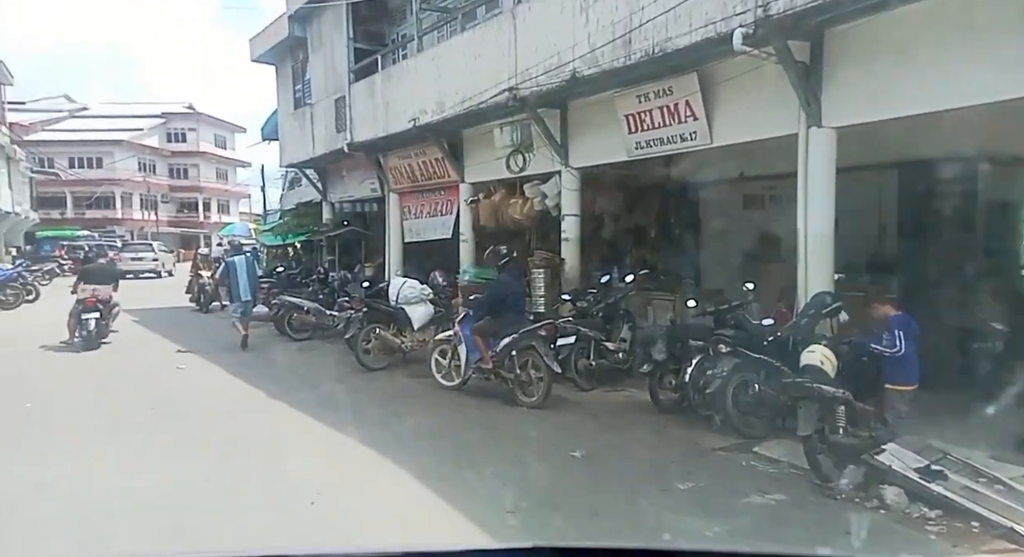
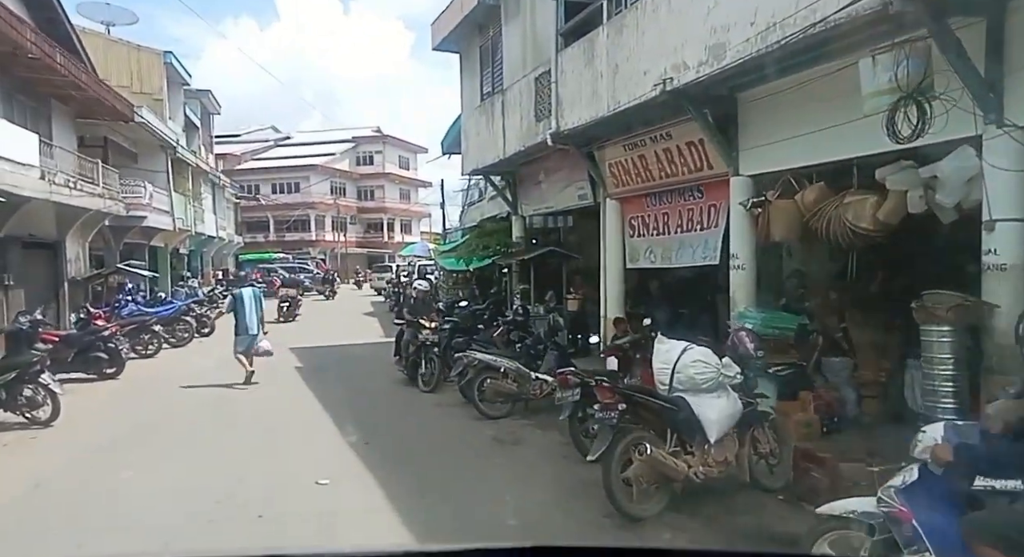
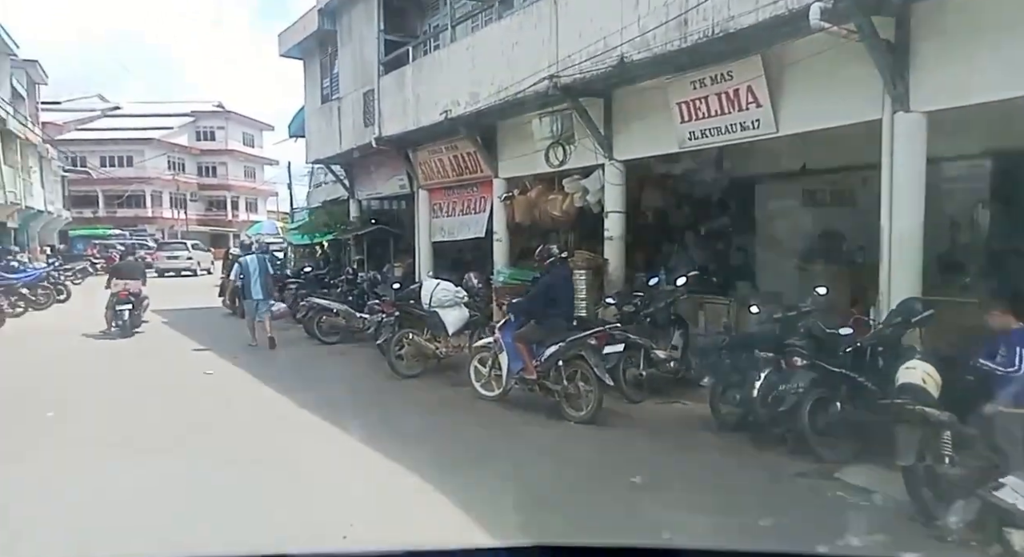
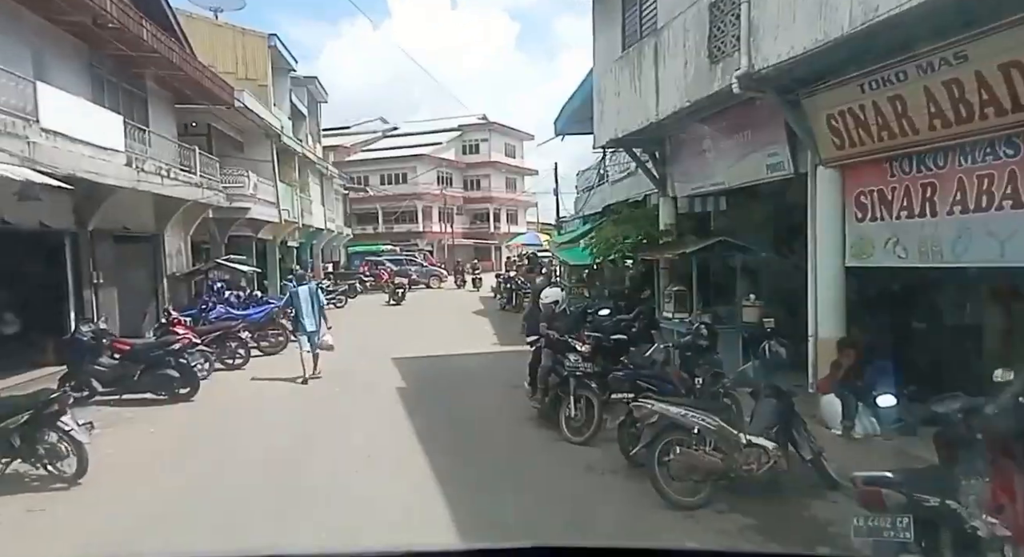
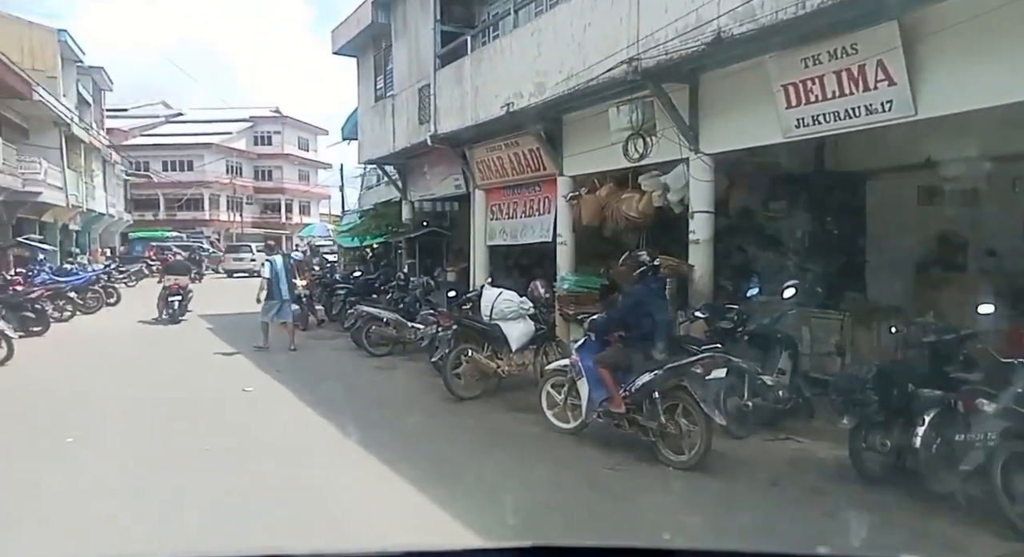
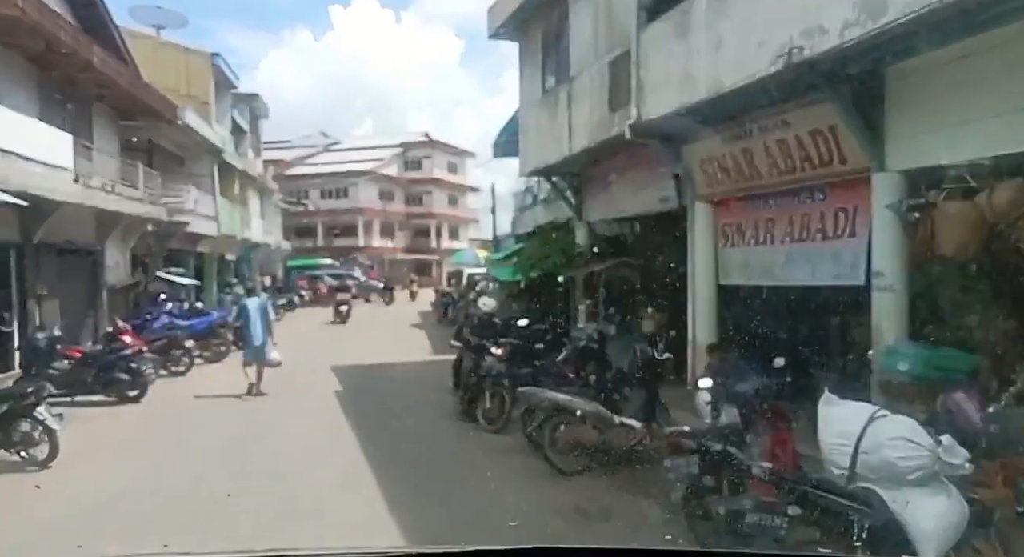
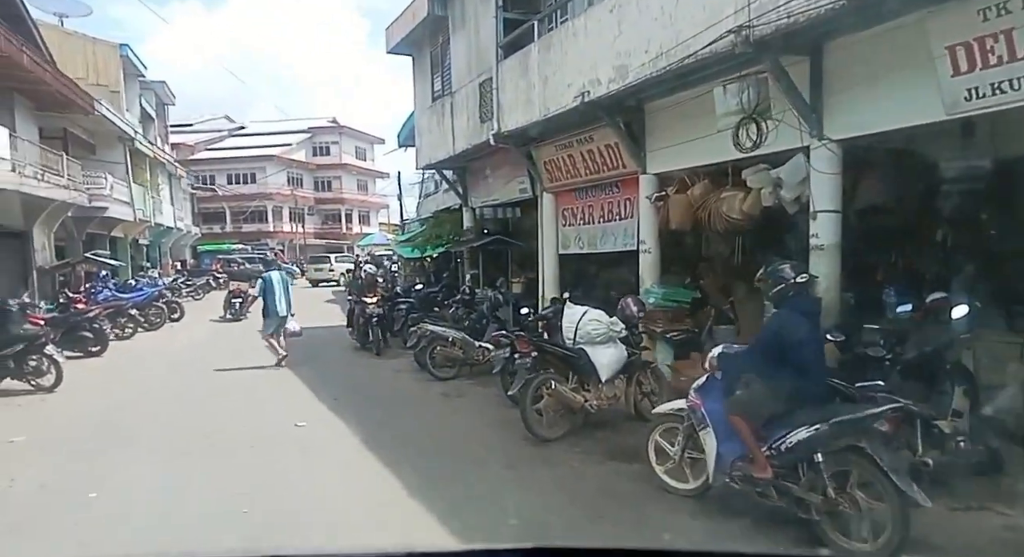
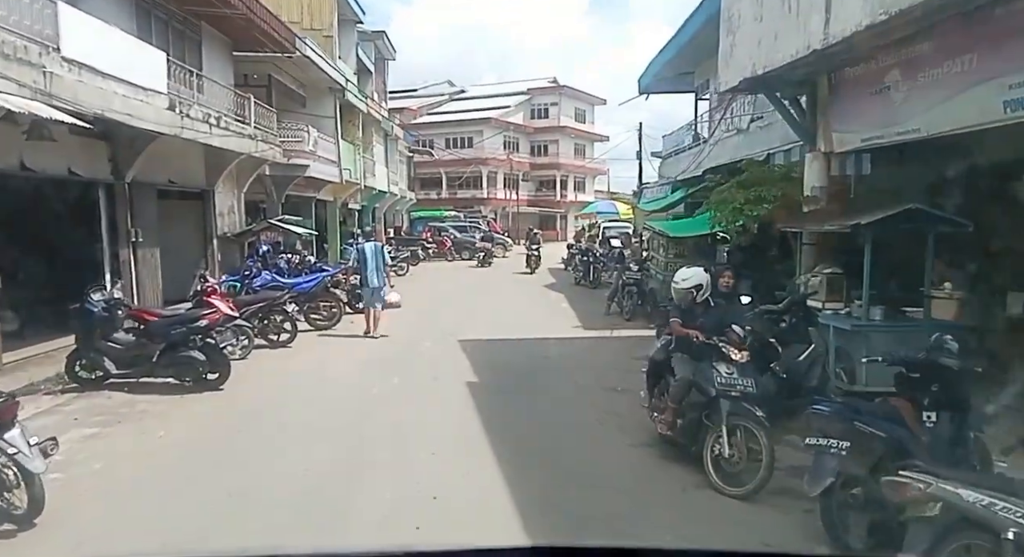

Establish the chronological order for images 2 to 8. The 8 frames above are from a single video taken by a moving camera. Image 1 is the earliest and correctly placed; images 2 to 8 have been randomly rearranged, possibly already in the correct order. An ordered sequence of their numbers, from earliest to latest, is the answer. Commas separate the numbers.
3, 5, 7, 2, 6, 4, 8
